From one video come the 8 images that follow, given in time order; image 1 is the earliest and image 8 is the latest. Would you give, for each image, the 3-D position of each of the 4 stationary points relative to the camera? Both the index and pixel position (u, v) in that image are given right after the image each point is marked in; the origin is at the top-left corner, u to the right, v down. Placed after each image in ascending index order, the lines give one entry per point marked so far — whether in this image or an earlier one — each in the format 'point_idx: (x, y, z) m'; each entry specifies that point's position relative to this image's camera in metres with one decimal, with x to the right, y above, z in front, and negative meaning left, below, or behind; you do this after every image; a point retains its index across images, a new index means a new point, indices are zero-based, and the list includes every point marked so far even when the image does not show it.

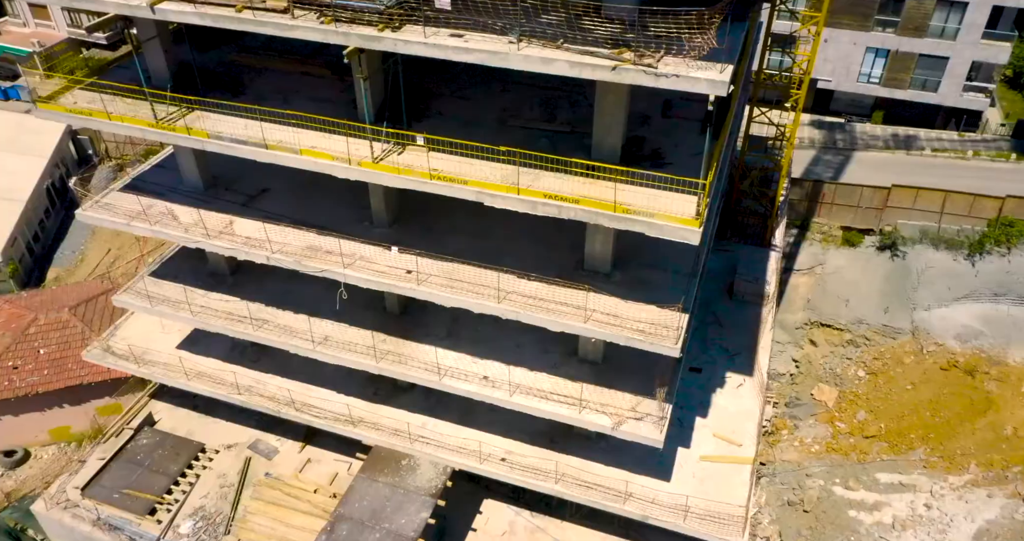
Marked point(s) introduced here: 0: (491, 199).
0: (-0.5, +1.6, +17.4) m
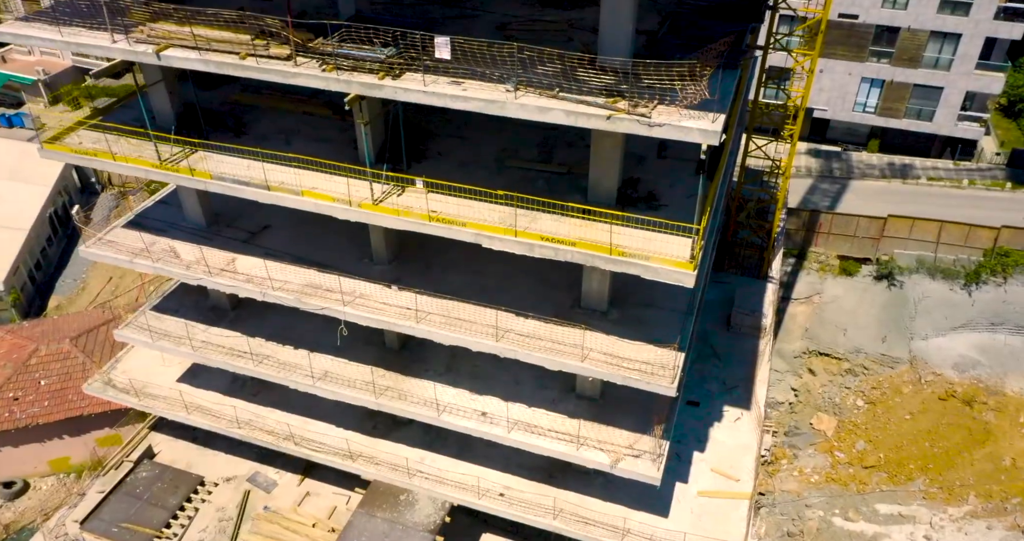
0: (-0.5, +0.7, +17.6) m
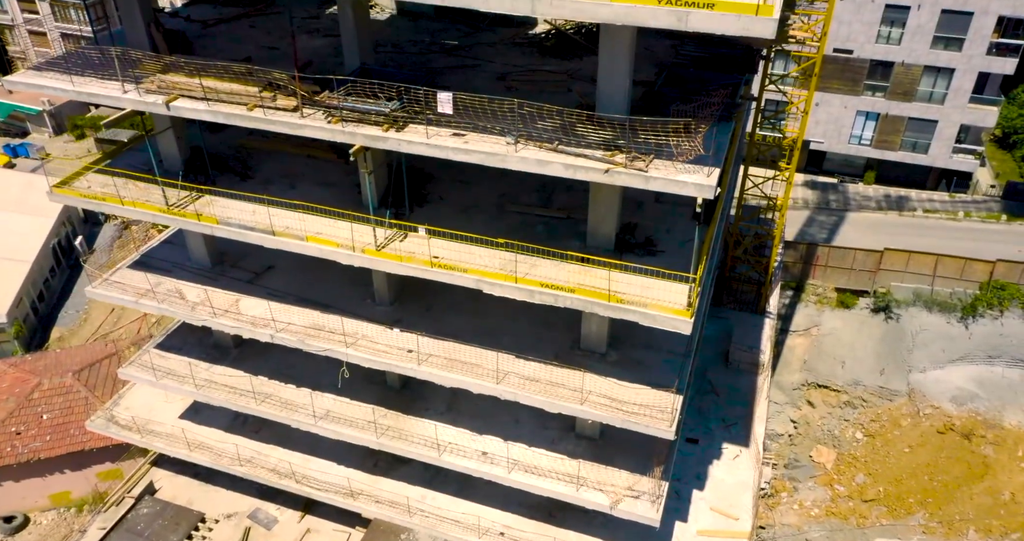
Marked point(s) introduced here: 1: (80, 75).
0: (-0.5, -0.4, +18.0) m
1: (-10.8, +4.9, +19.4) m
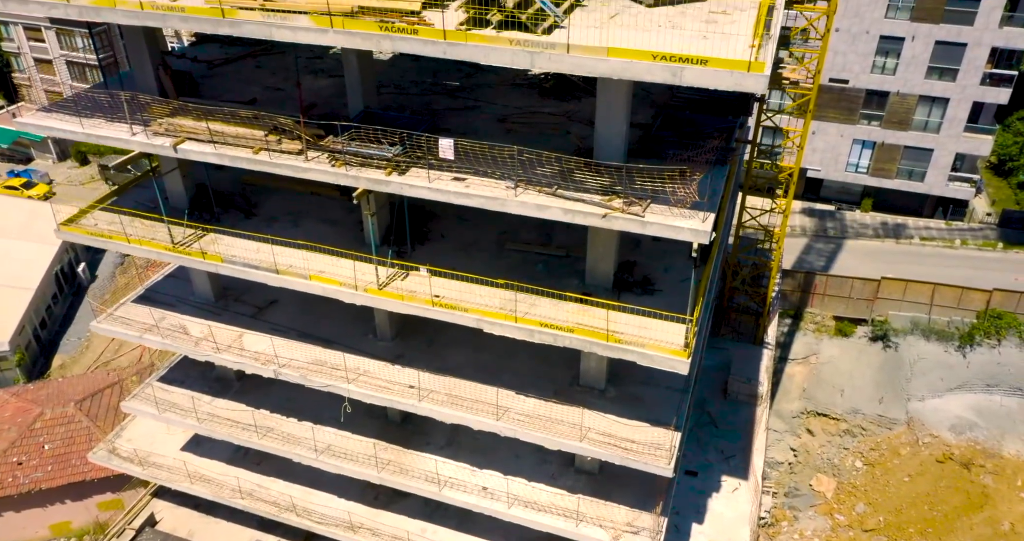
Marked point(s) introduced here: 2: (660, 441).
0: (-0.5, -1.3, +18.3) m
1: (-10.8, +3.9, +19.9) m
2: (+3.7, -4.2, +19.4) m
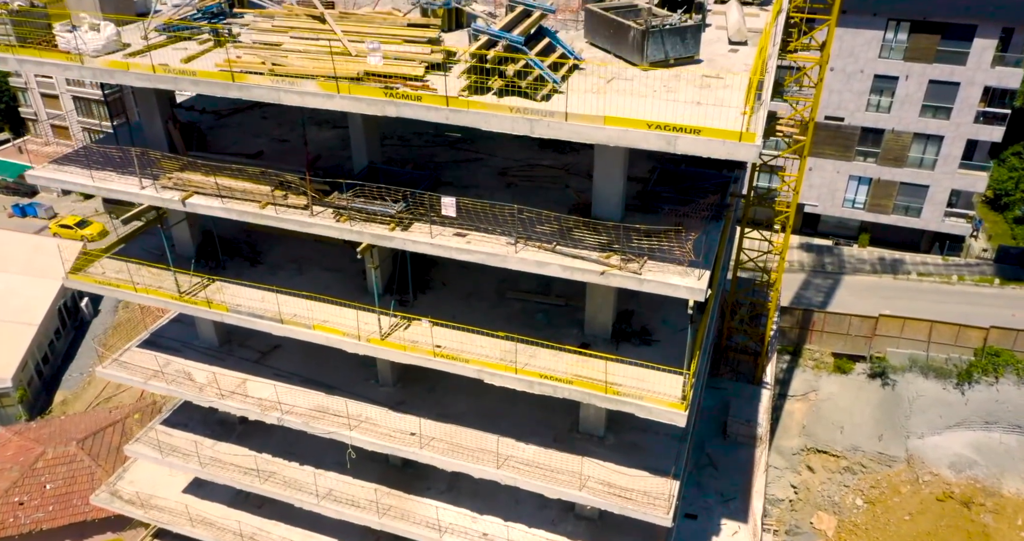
0: (-0.5, -2.5, +18.6) m
1: (-10.8, +2.6, +20.4) m
2: (+3.7, -5.5, +19.6) m
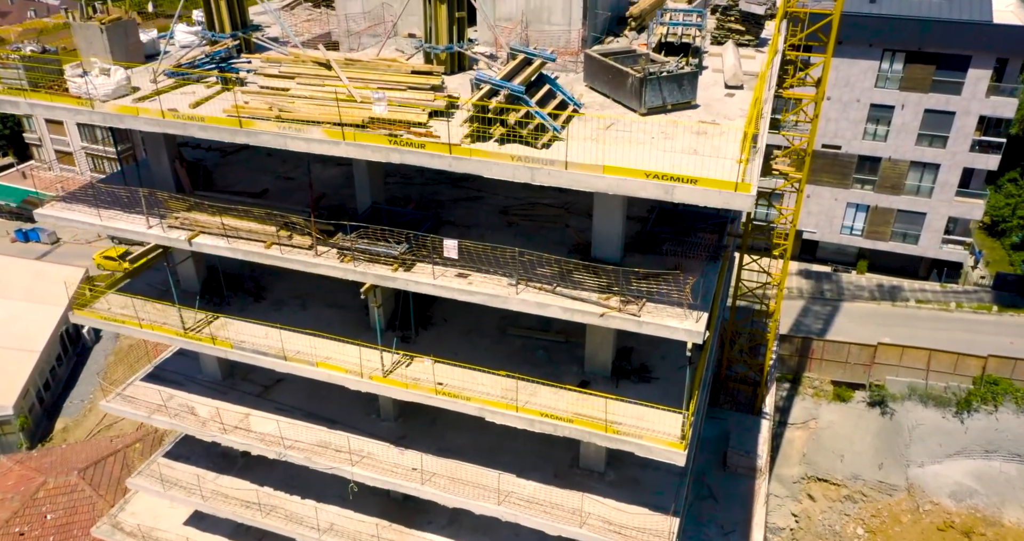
0: (-0.5, -3.5, +18.8) m
1: (-10.8, +1.6, +20.7) m
2: (+3.7, -6.5, +19.8) m
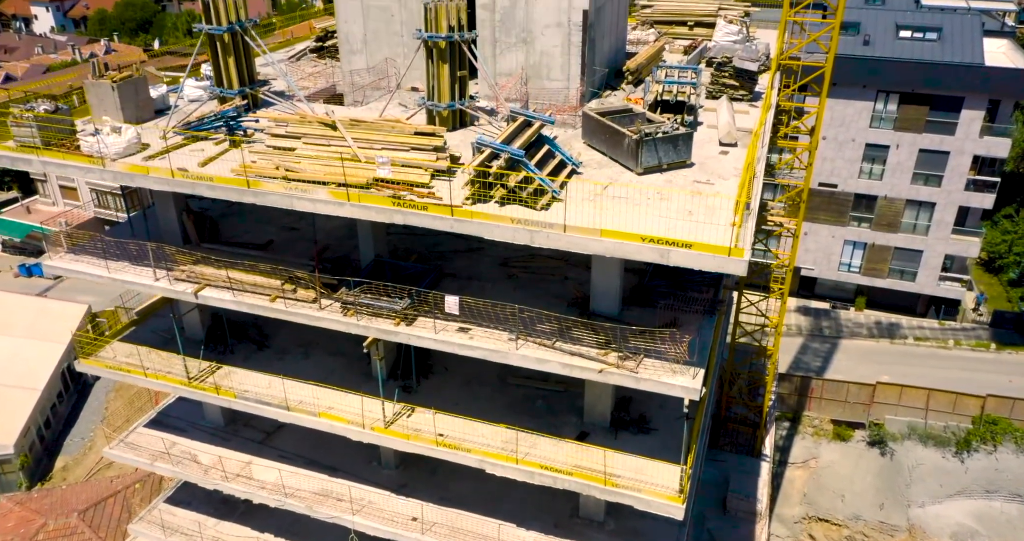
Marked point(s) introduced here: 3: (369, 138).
0: (-0.5, -4.8, +19.0) m
1: (-10.8, +0.3, +21.1) m
2: (+3.7, -7.8, +19.9) m
3: (-3.3, +3.0, +17.9) m
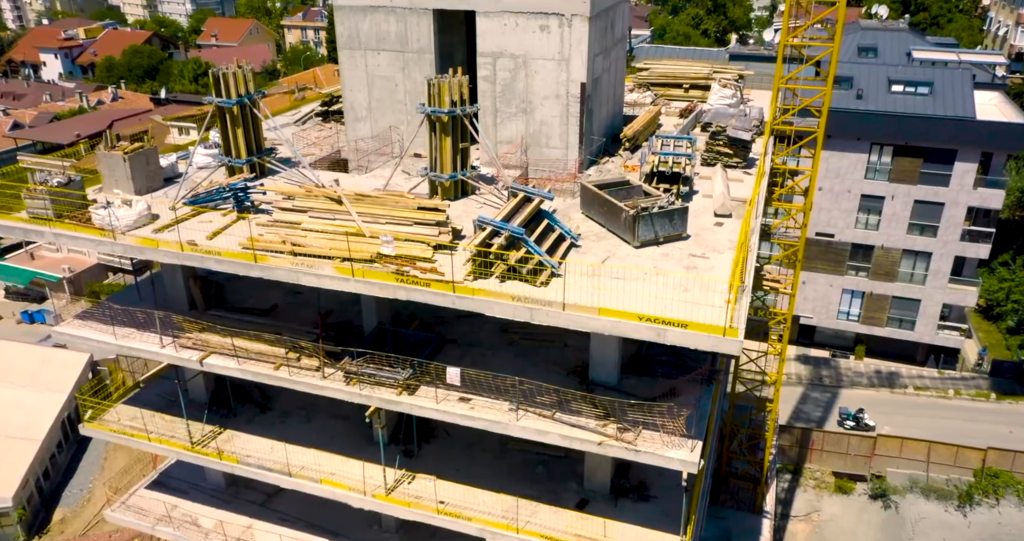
0: (-0.5, -6.5, +19.1) m
1: (-10.8, -1.6, +21.5) m
2: (+3.7, -9.6, +19.8) m
3: (-3.3, +1.4, +18.4) m
